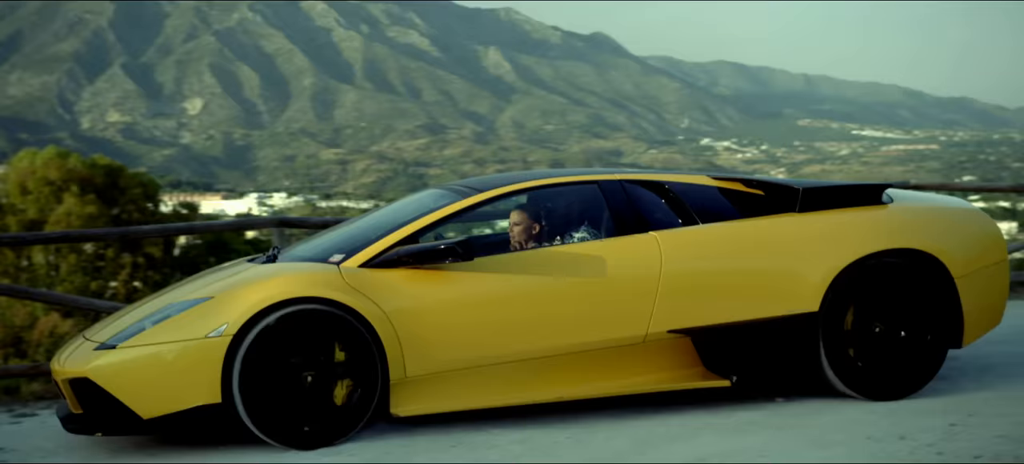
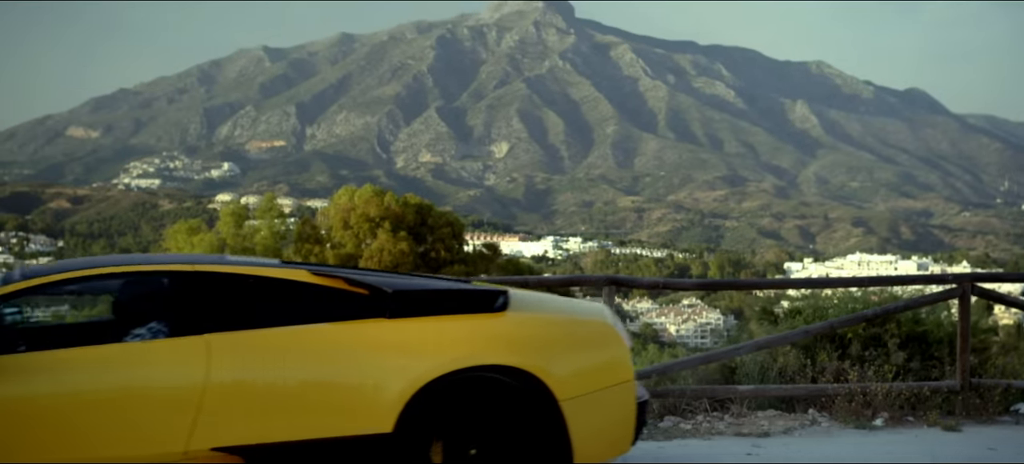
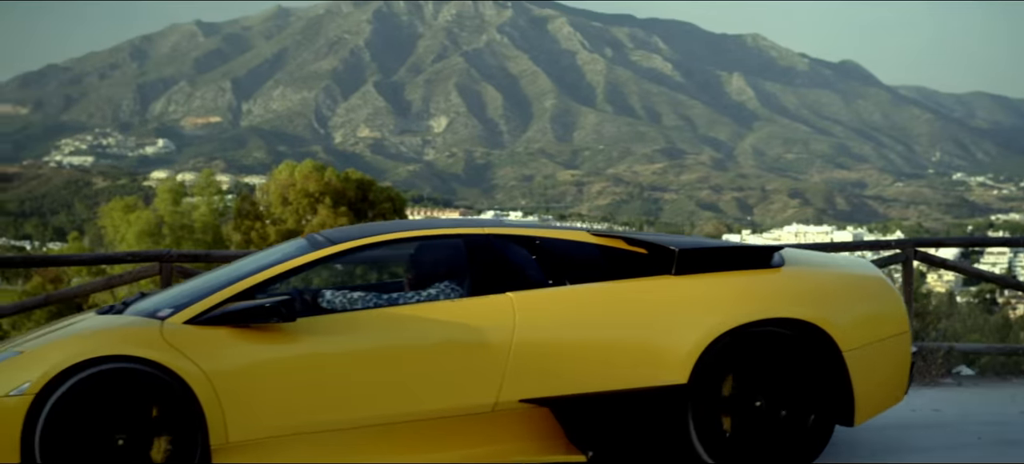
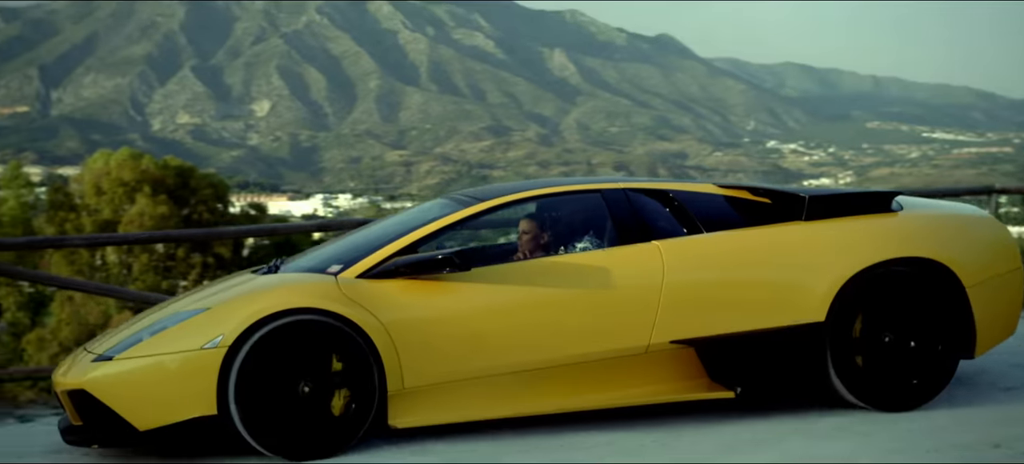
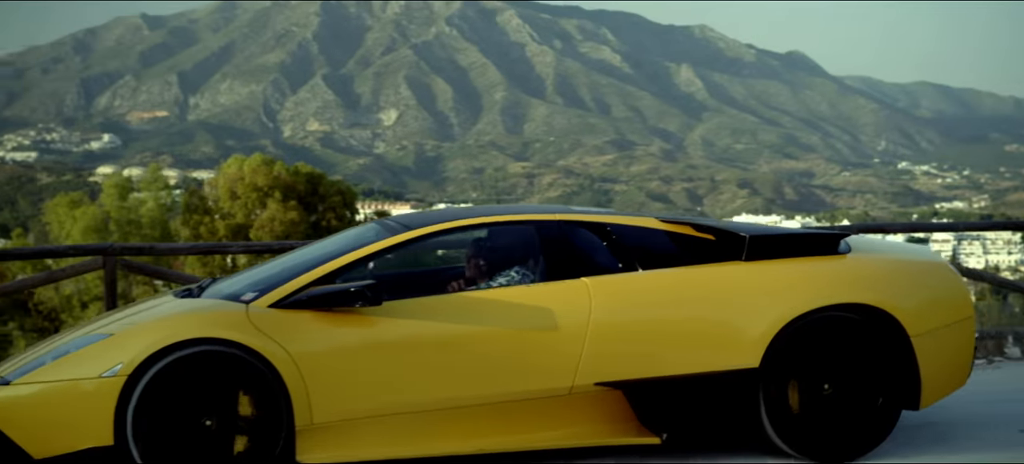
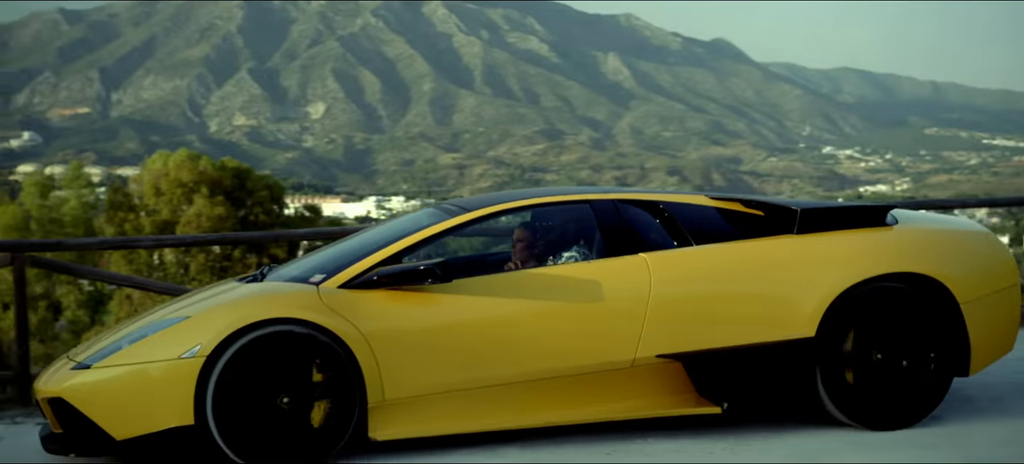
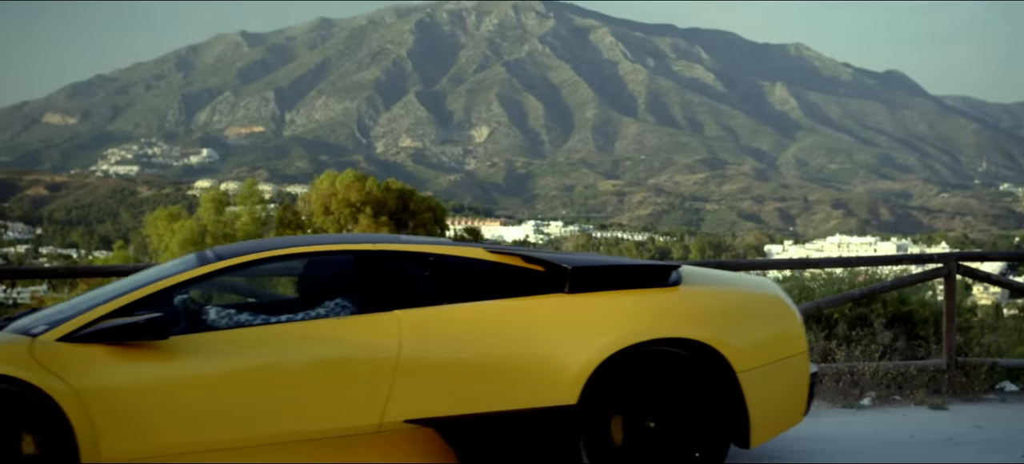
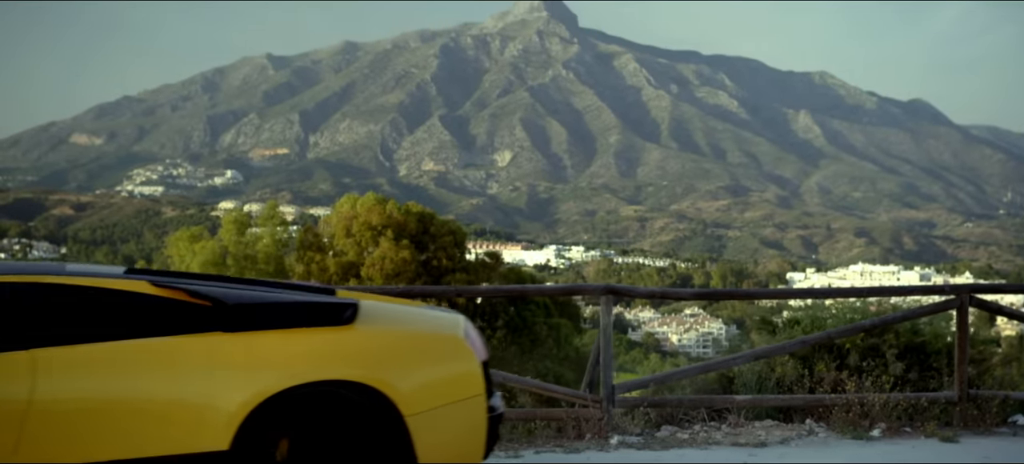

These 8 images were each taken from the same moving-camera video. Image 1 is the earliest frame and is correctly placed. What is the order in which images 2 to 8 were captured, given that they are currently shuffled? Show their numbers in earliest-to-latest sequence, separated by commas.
4, 6, 5, 3, 7, 2, 8
